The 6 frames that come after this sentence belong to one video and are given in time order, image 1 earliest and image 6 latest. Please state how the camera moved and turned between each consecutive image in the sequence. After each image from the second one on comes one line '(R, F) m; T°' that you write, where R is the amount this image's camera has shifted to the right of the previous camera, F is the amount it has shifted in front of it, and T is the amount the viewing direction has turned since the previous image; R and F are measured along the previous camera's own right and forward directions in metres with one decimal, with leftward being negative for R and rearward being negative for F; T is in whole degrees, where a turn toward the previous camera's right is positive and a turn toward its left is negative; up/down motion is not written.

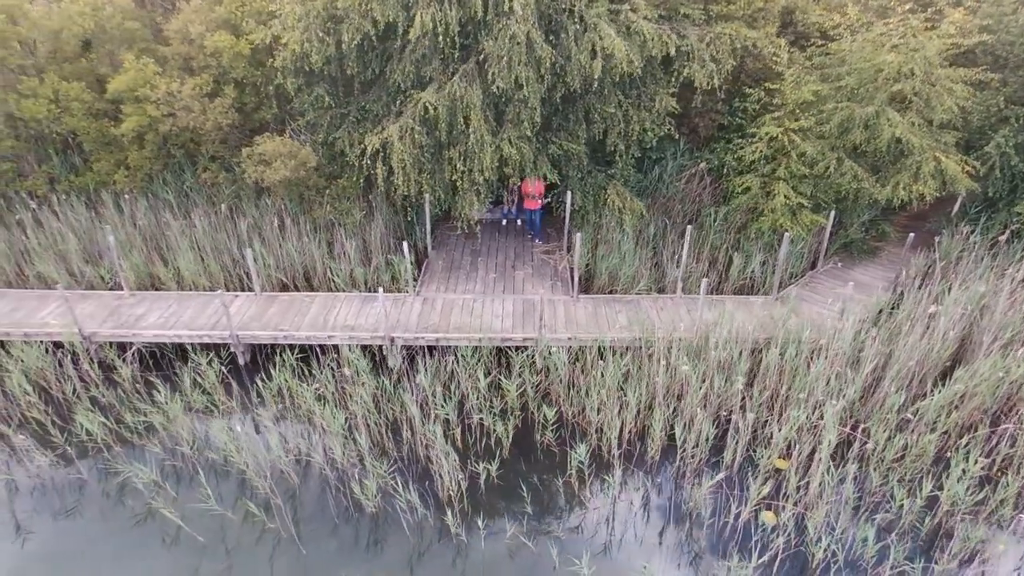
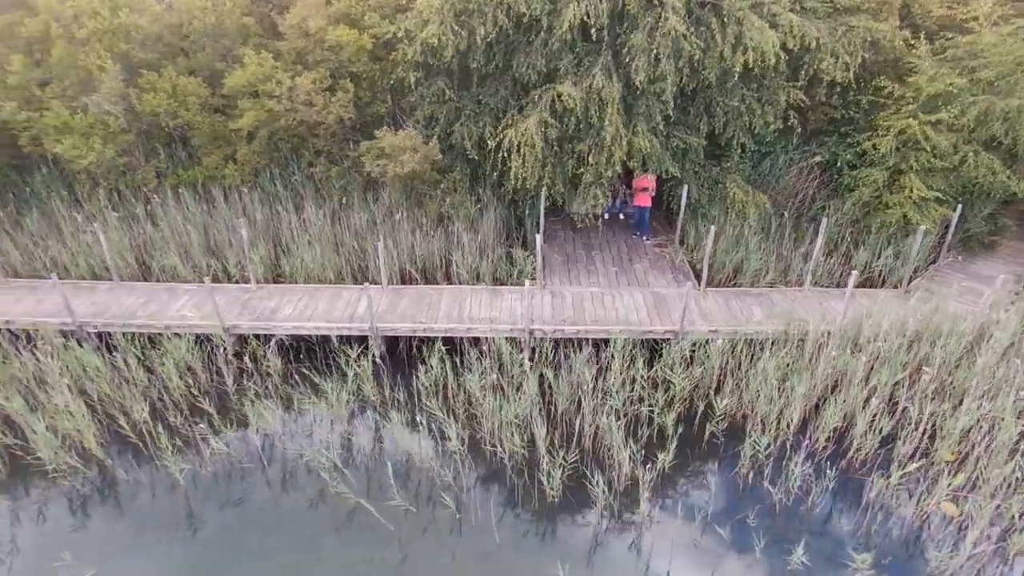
(-1.4, 0.0) m; 0°
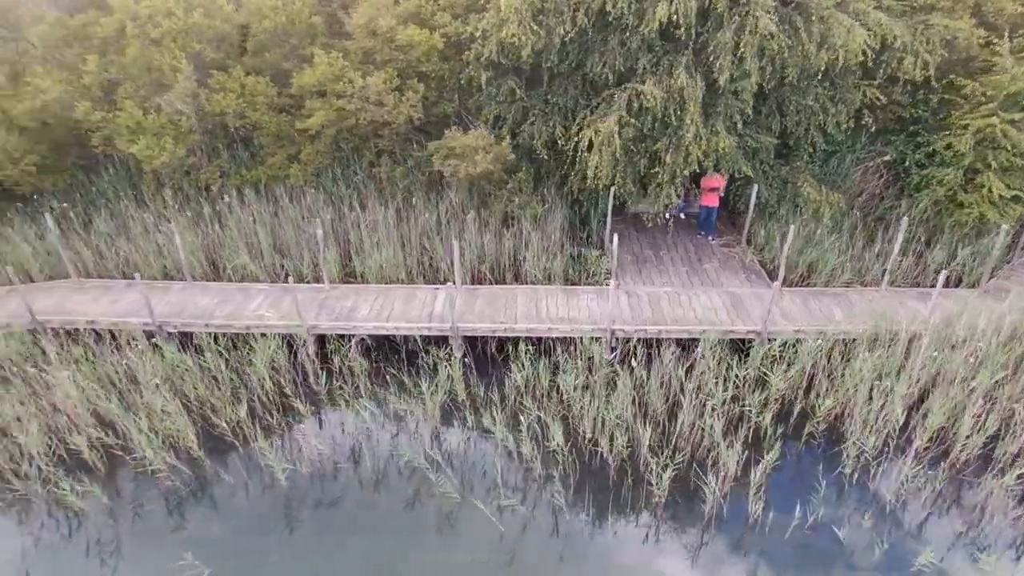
(-0.8, 0.0) m; 0°
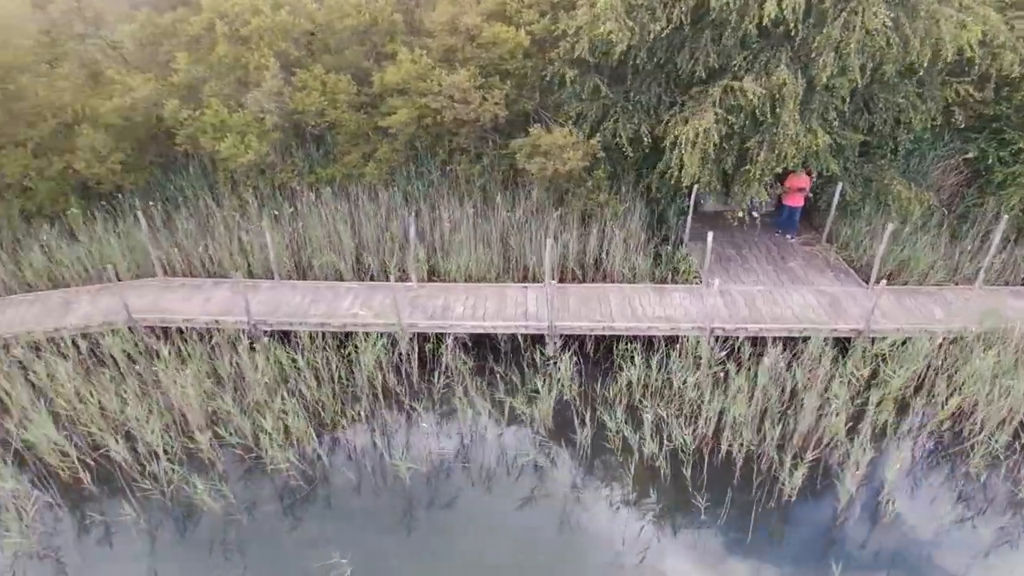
(-1.0, 0.0) m; 0°
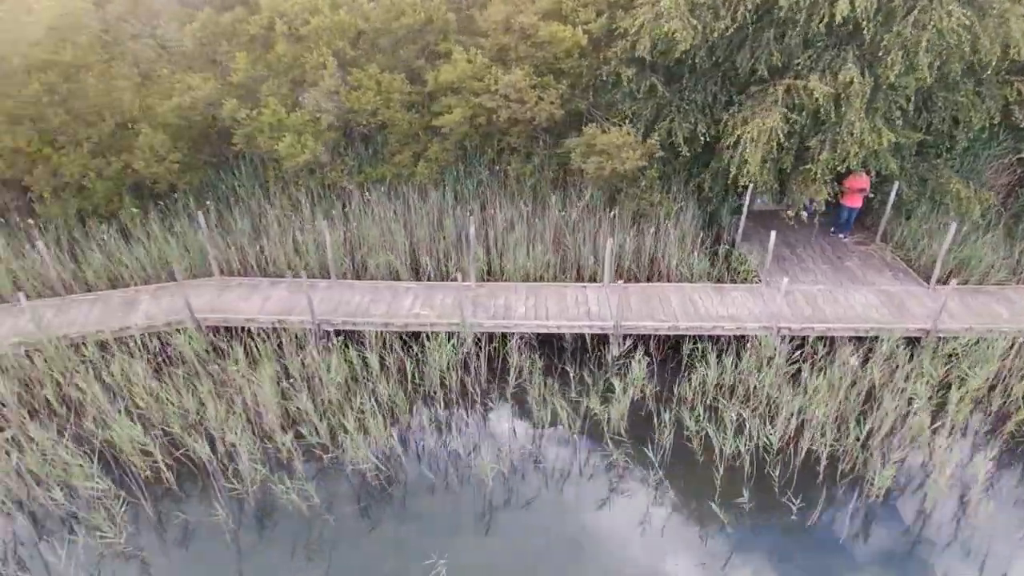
(-0.7, 0.0) m; 0°
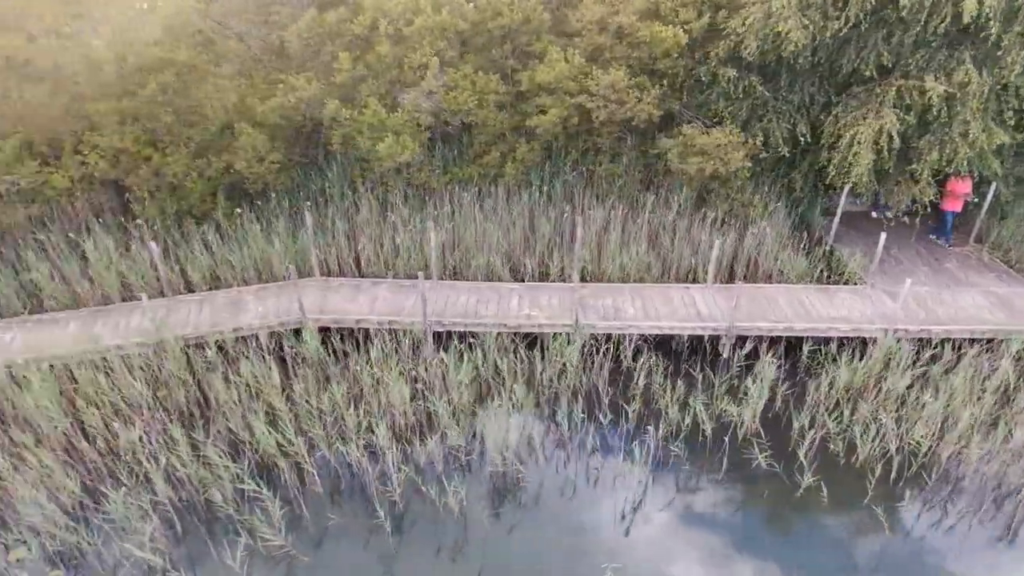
(-1.2, 0.0) m; 0°
